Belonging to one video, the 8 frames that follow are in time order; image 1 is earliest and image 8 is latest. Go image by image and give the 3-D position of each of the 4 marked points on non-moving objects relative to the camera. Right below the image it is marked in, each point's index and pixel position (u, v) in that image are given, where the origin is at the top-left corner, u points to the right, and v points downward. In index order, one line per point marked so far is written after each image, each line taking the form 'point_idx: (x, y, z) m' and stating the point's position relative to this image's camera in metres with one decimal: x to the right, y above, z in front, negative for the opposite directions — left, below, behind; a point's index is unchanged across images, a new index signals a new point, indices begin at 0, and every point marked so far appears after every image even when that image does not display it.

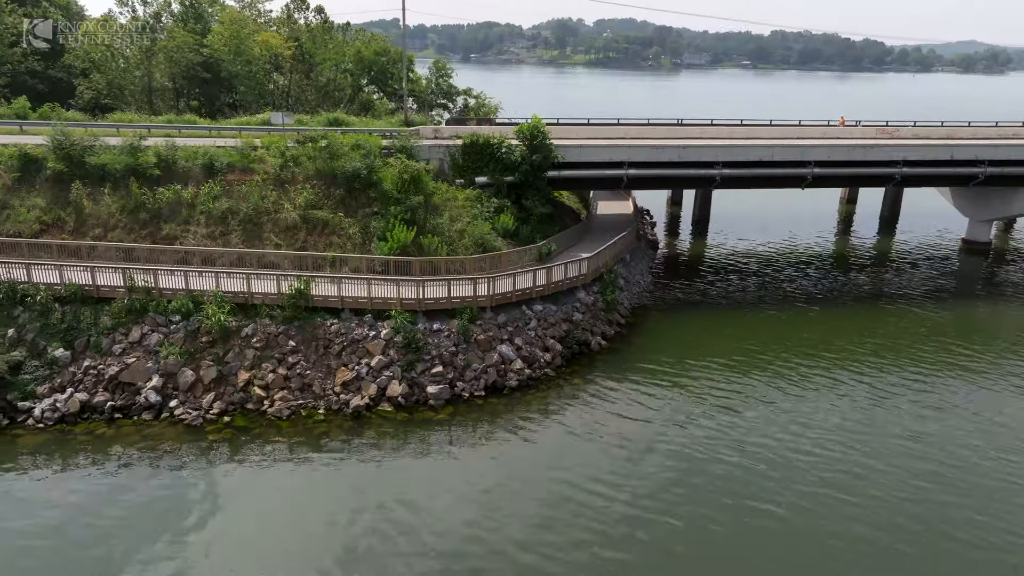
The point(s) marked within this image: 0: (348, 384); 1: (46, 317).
0: (-4.3, -2.5, +18.3) m
1: (-12.6, -0.8, +18.8) m
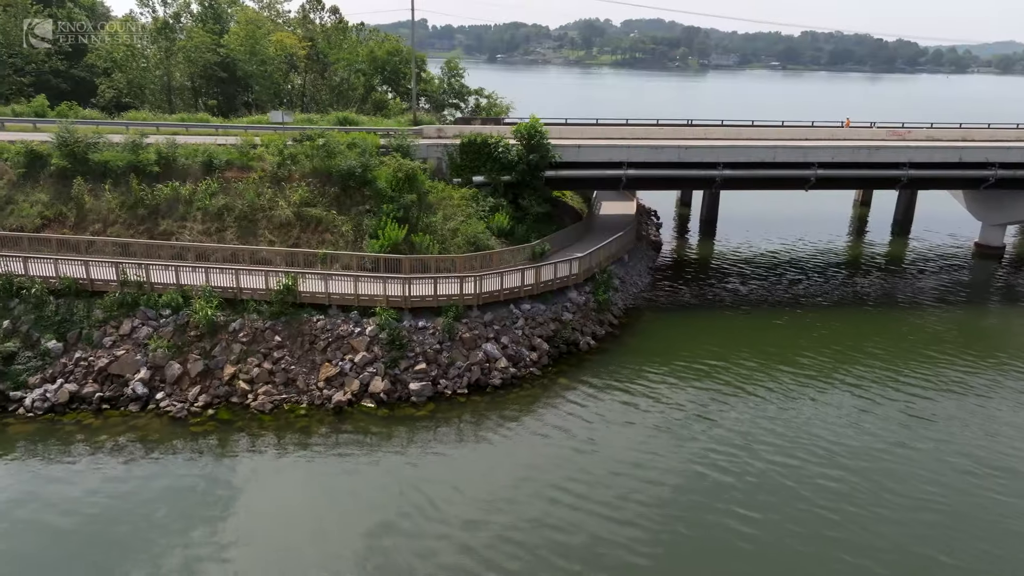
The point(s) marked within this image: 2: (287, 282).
0: (-4.8, -2.4, +18.5) m
1: (-13.1, -0.6, +19.3) m
2: (-6.4, +0.2, +19.7) m
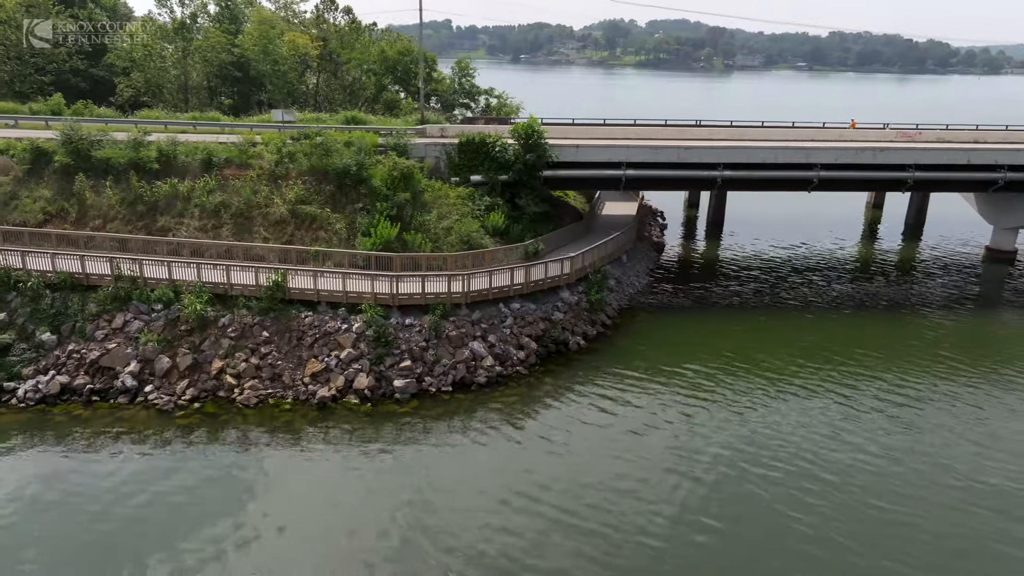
0: (-5.2, -2.3, +18.7) m
1: (-13.5, -0.4, +19.7) m
2: (-6.8, +0.3, +20.0) m
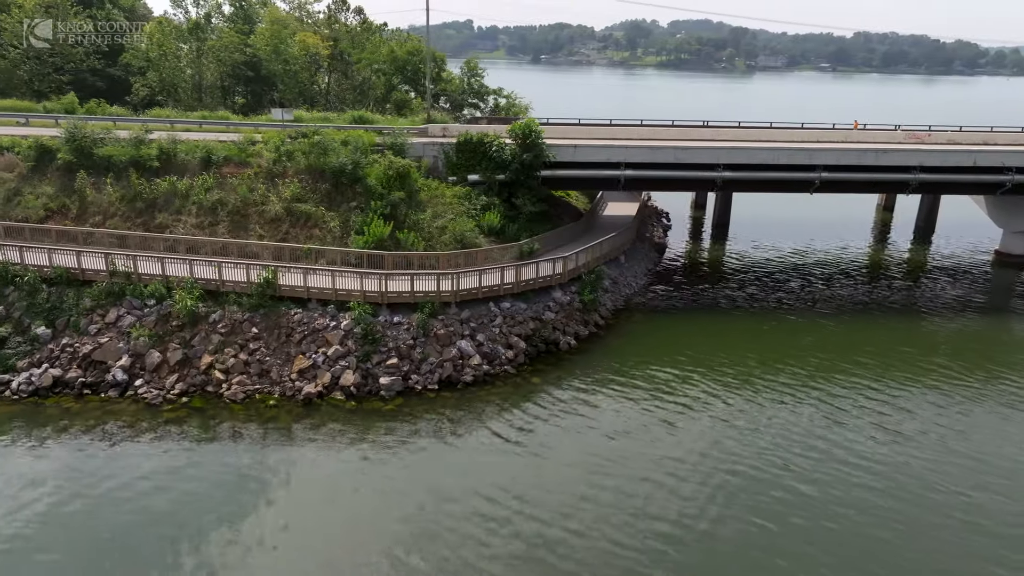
0: (-5.6, -2.3, +18.9) m
1: (-13.8, -0.2, +20.1) m
2: (-7.1, +0.4, +20.2) m
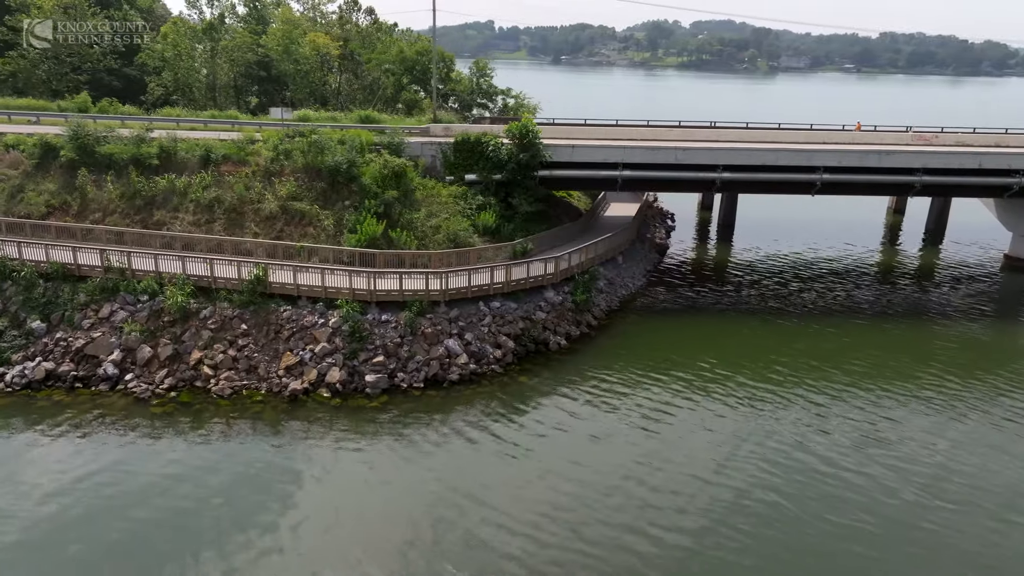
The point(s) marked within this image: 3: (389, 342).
0: (-6.0, -2.2, +19.0) m
1: (-14.2, -0.1, +20.5) m
2: (-7.4, +0.4, +20.4) m
3: (-3.5, -1.5, +19.7) m
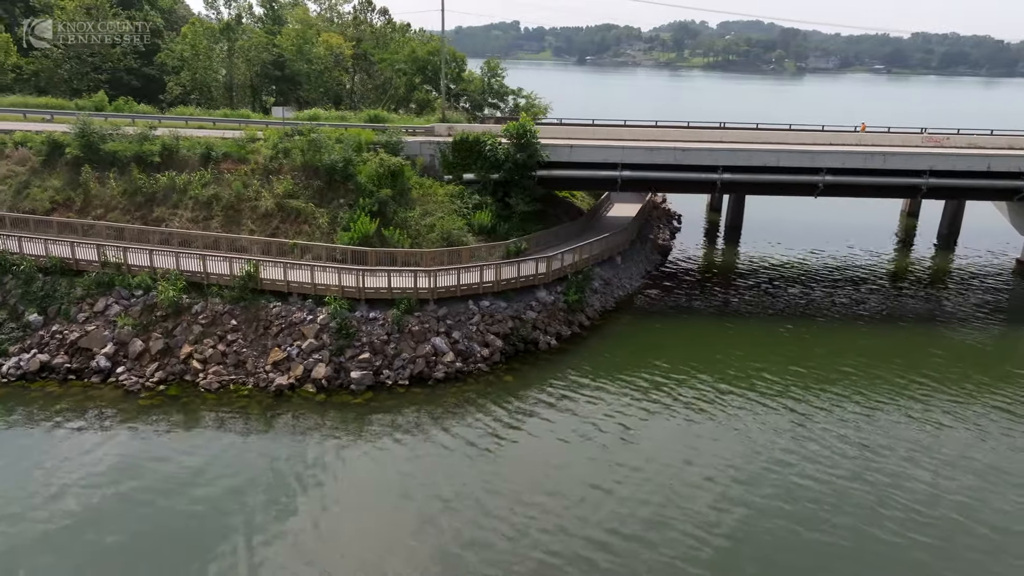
0: (-6.5, -2.1, +19.3) m
1: (-14.5, +0.1, +21.0) m
2: (-7.8, +0.6, +20.7) m
3: (-3.9, -1.5, +19.9) m
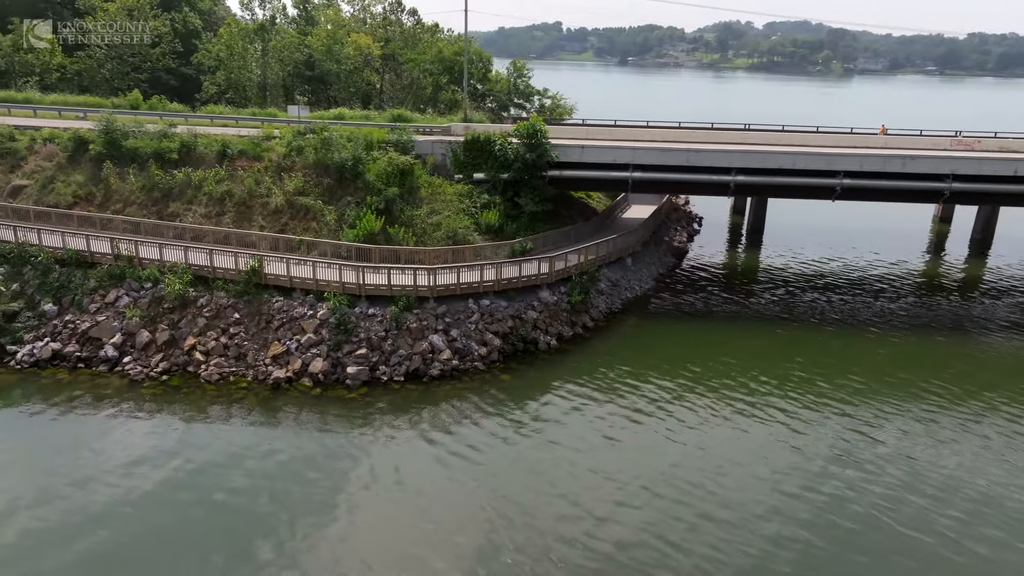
0: (-6.6, -2.0, +19.6) m
1: (-14.5, +0.4, +21.8) m
2: (-7.8, +0.7, +21.1) m
3: (-4.0, -1.4, +20.1) m
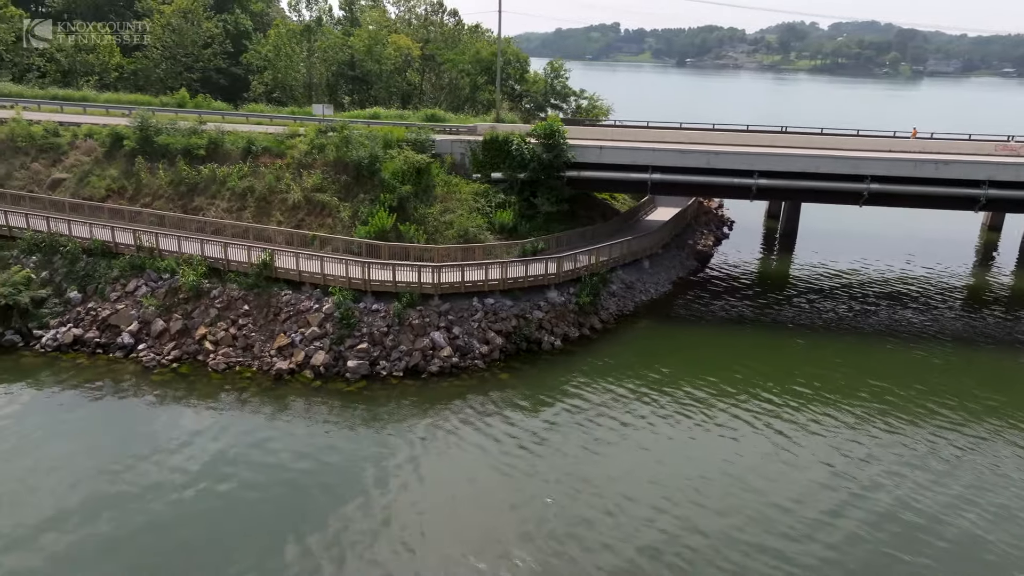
0: (-6.6, -1.8, +20.1) m
1: (-14.3, +0.8, +22.8) m
2: (-7.7, +0.9, +21.7) m
3: (-4.0, -1.2, +20.4) m
